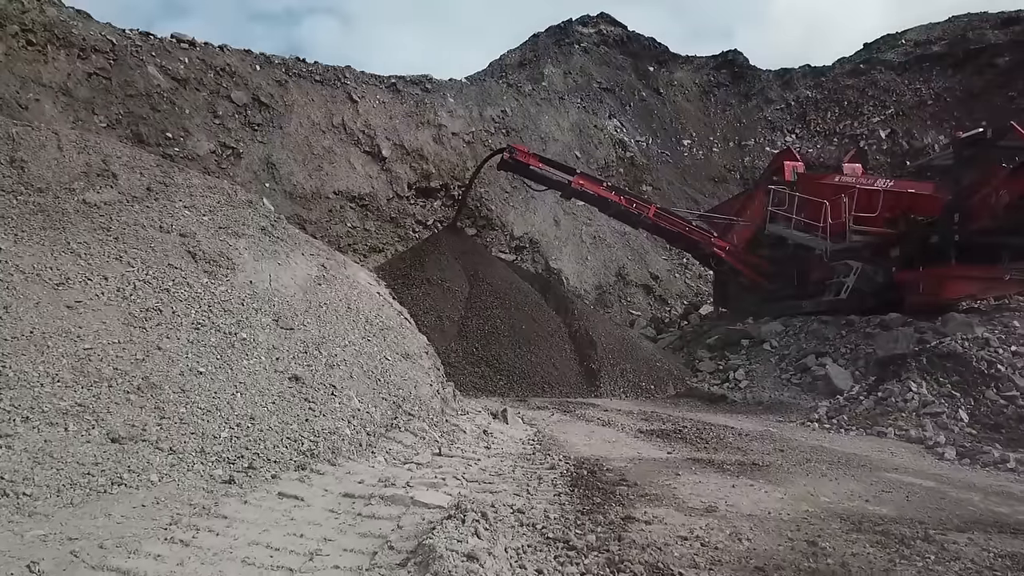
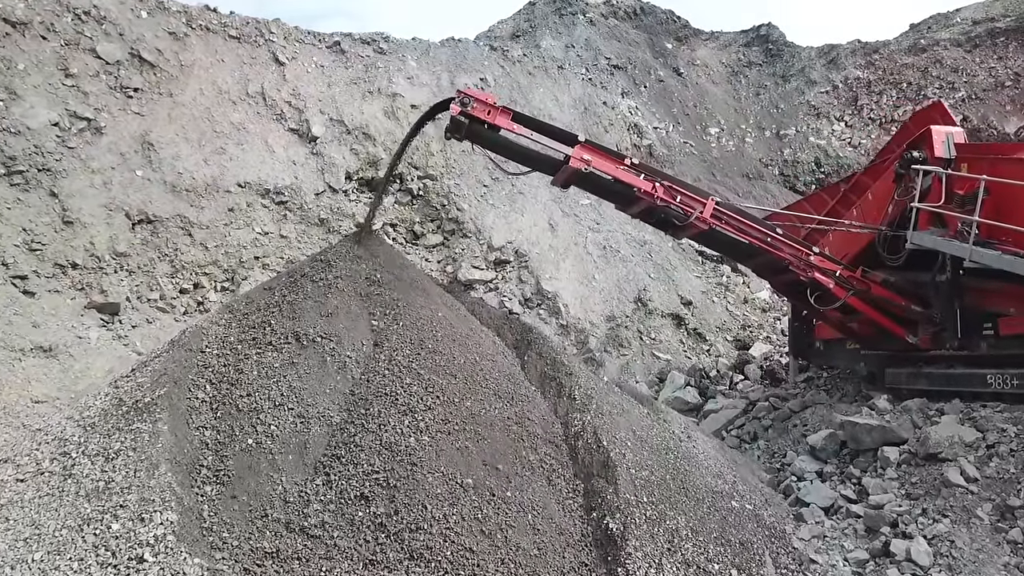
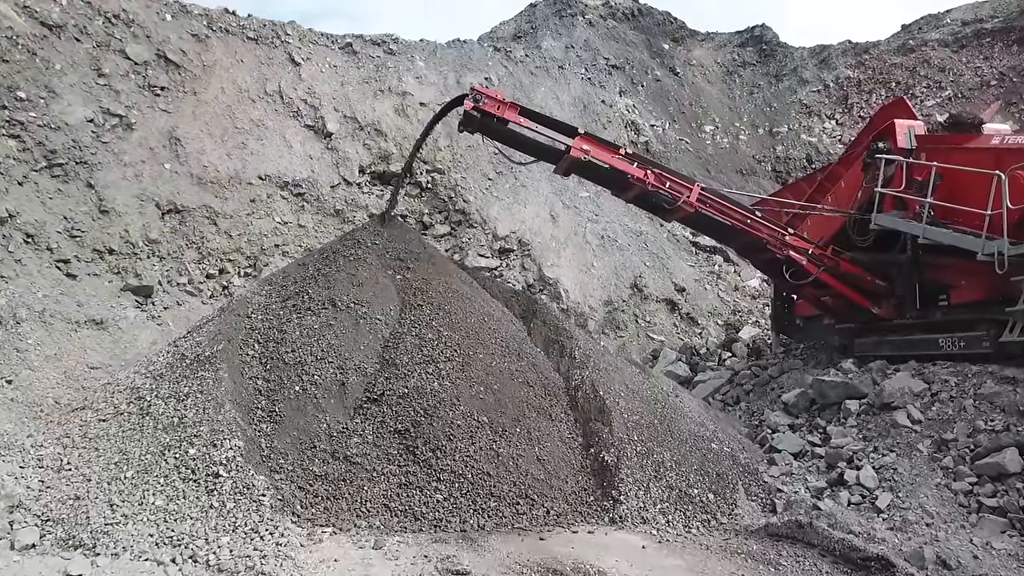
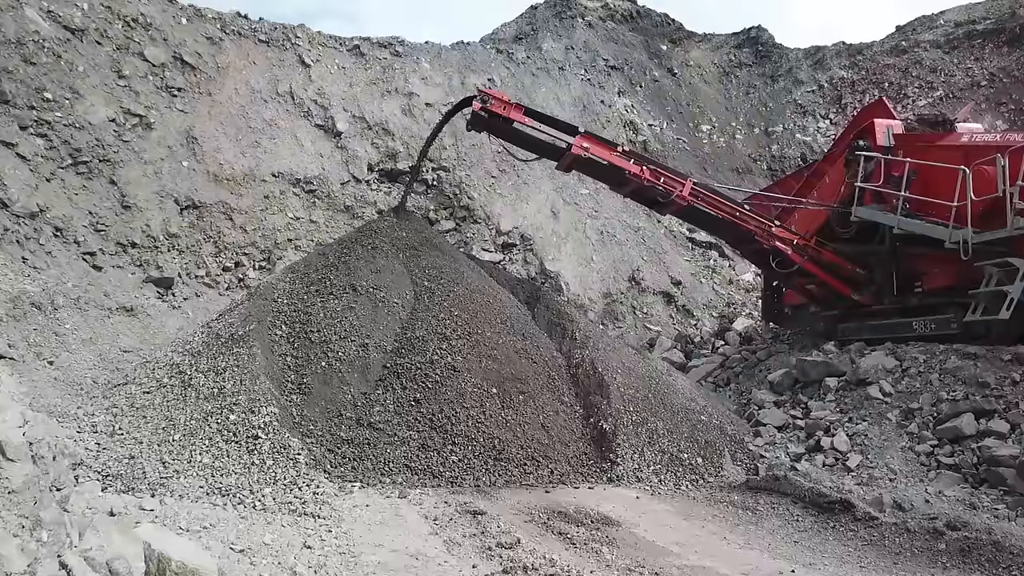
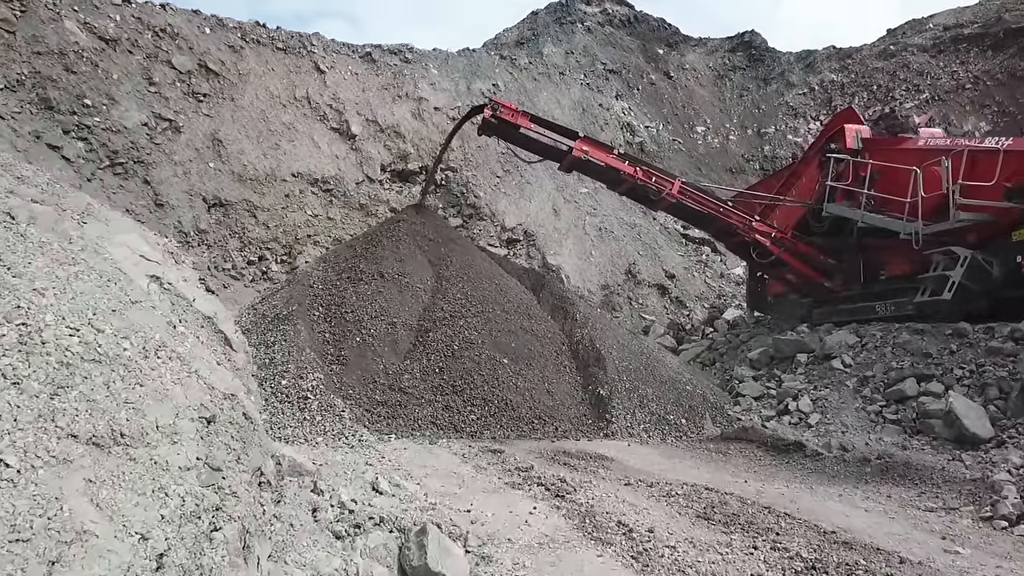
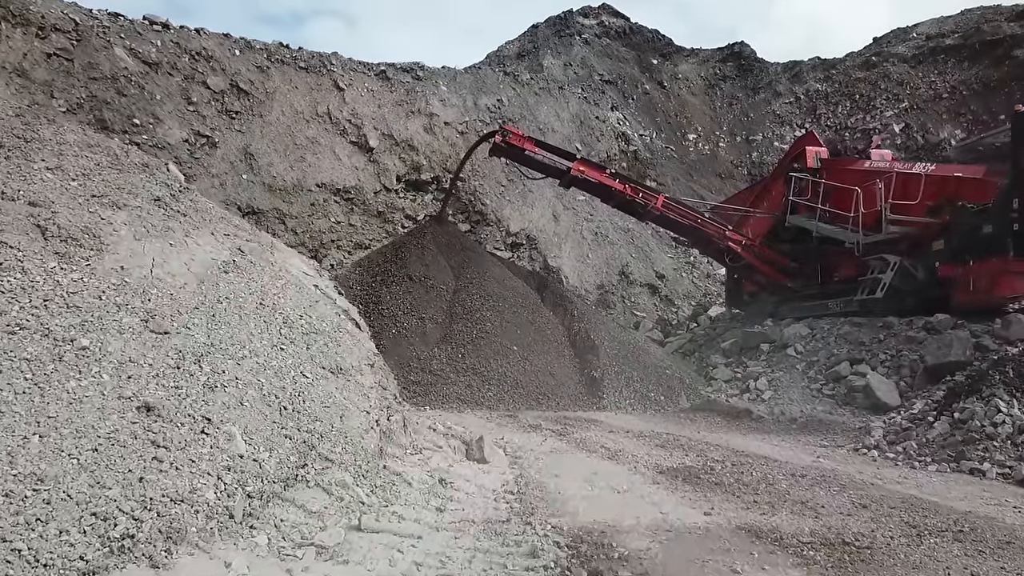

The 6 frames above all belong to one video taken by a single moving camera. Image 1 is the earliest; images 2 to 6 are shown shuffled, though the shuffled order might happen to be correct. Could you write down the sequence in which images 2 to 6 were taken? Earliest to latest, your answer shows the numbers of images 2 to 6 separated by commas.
6, 5, 4, 3, 2
